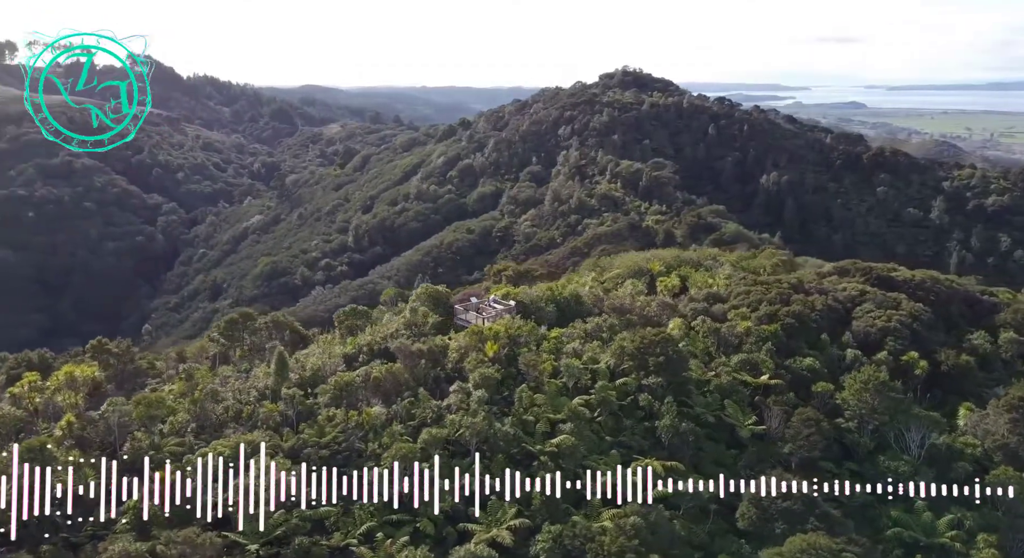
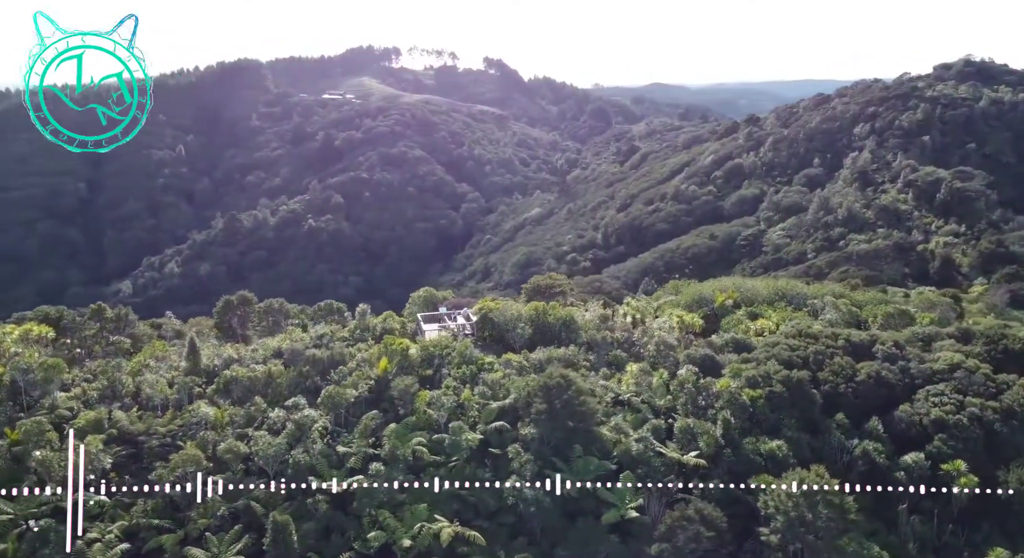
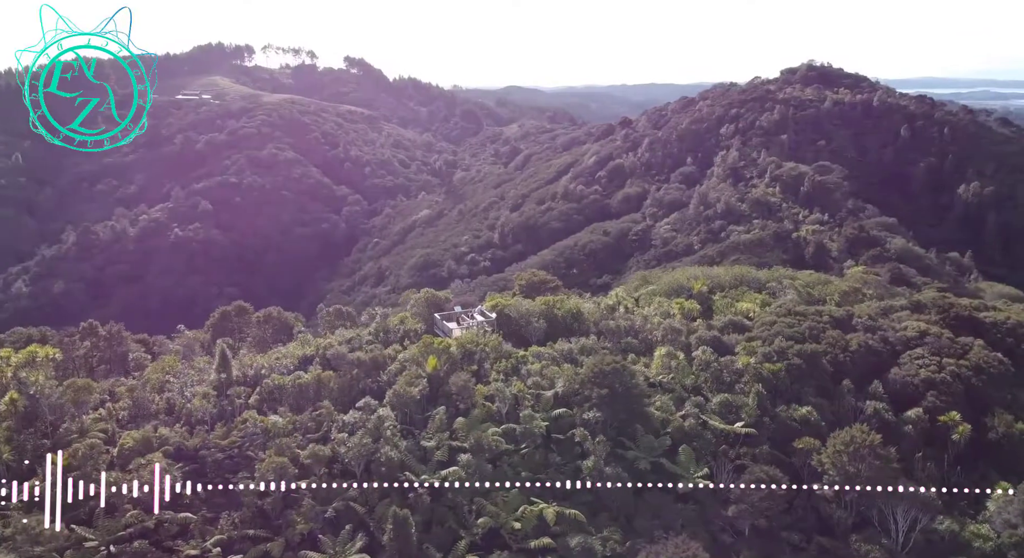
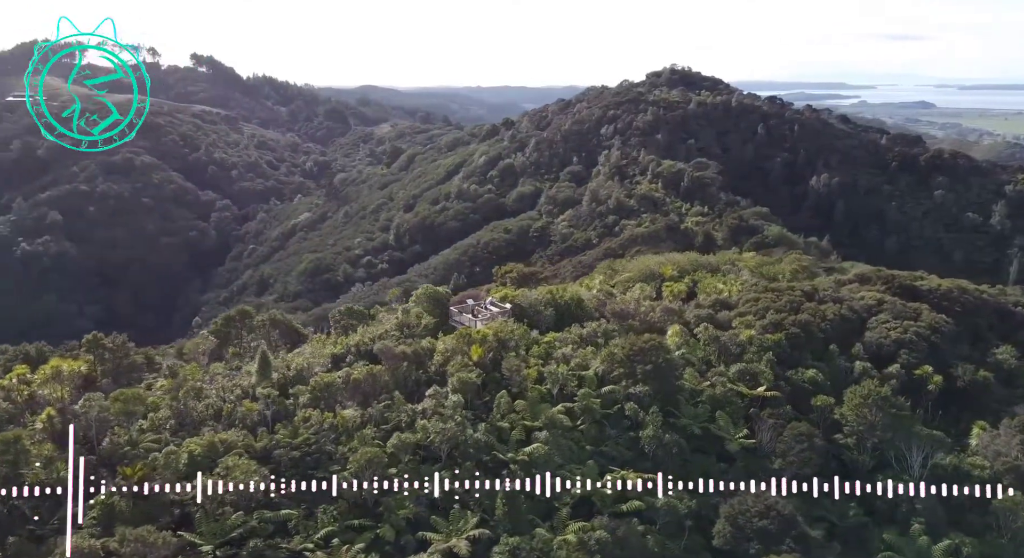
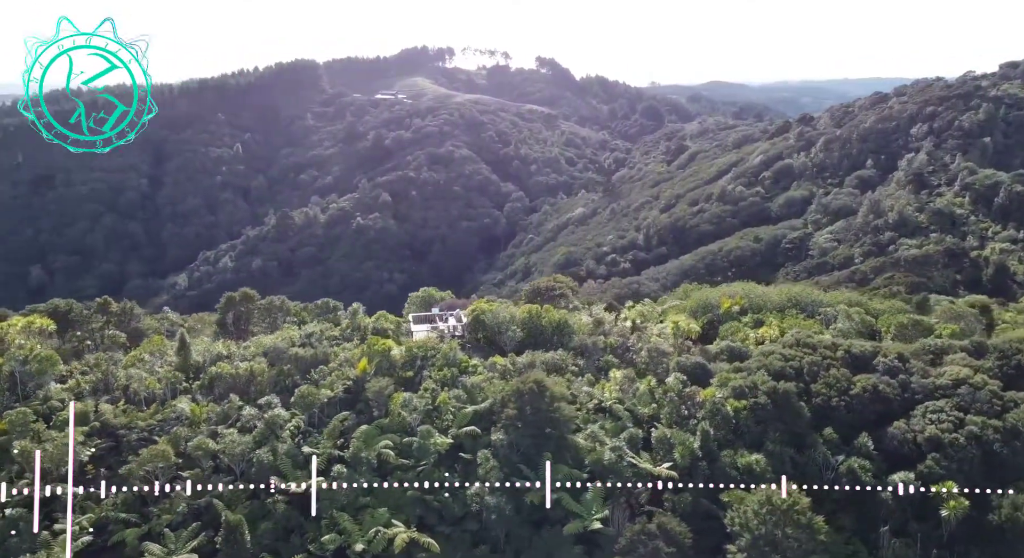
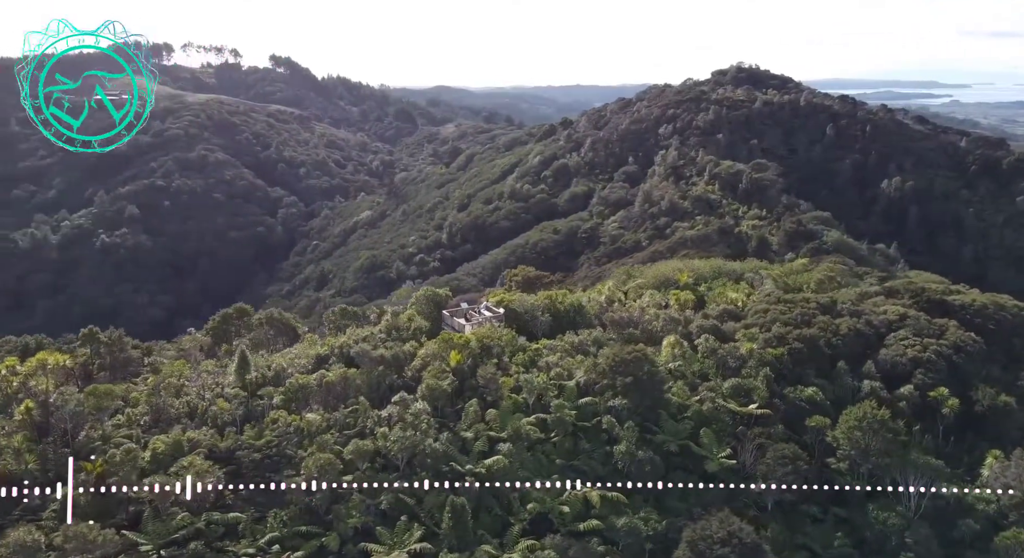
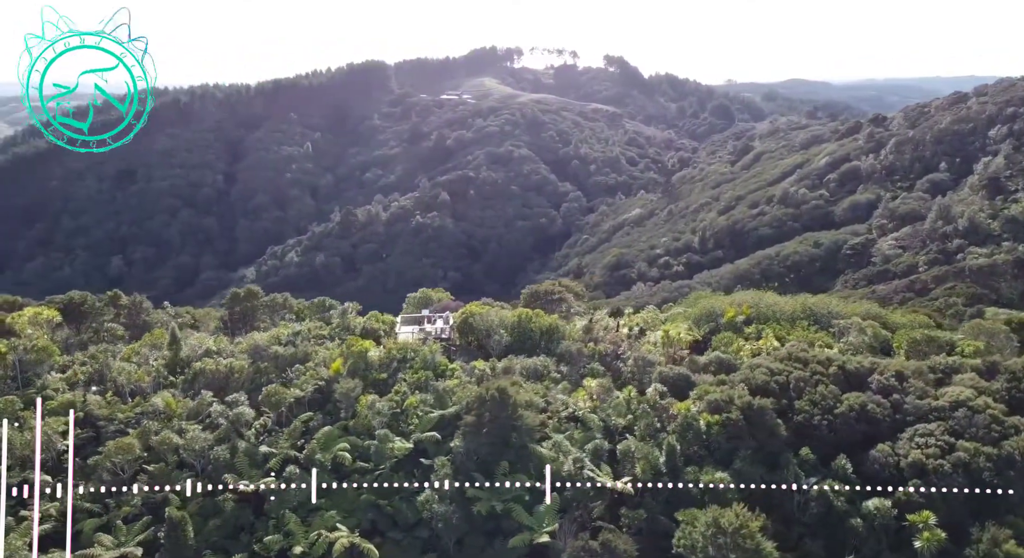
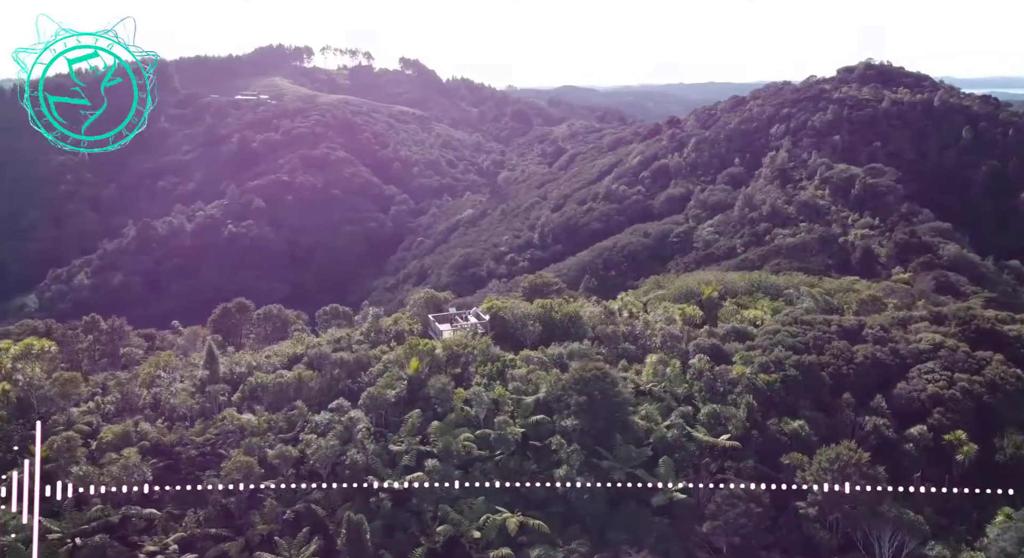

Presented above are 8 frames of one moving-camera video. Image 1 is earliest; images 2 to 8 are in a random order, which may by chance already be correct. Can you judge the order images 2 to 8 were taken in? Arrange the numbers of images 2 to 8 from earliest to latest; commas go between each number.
4, 6, 3, 8, 2, 5, 7
